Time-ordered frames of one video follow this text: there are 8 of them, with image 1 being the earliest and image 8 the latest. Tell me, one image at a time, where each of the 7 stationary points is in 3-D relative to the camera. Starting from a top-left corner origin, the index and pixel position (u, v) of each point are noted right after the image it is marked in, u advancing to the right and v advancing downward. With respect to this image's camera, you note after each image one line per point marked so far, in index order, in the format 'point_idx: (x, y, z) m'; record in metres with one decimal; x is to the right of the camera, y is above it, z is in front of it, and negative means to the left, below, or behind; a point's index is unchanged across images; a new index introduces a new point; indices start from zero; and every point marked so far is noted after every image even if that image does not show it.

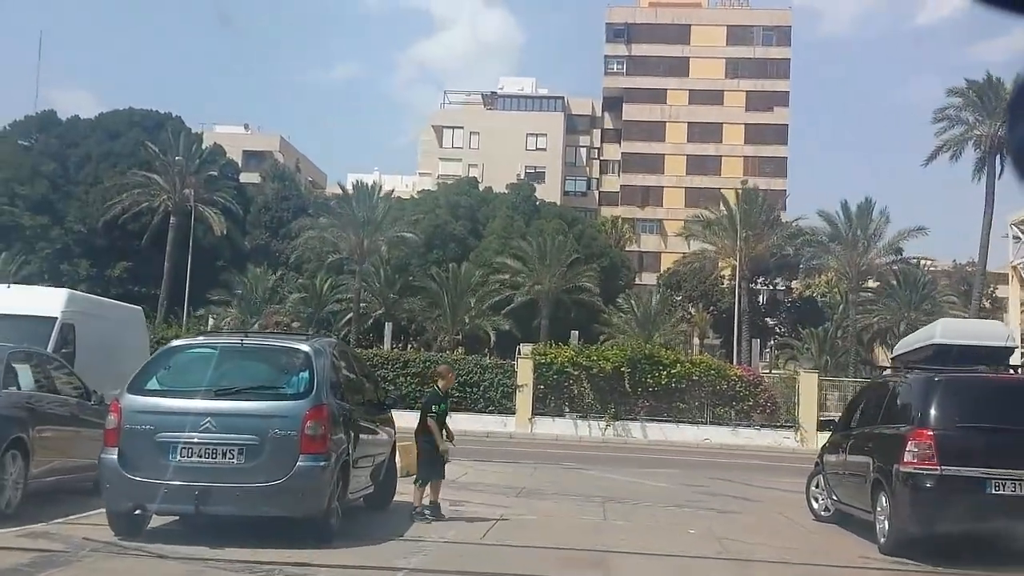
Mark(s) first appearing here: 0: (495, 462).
0: (-0.3, -3.2, +18.8) m
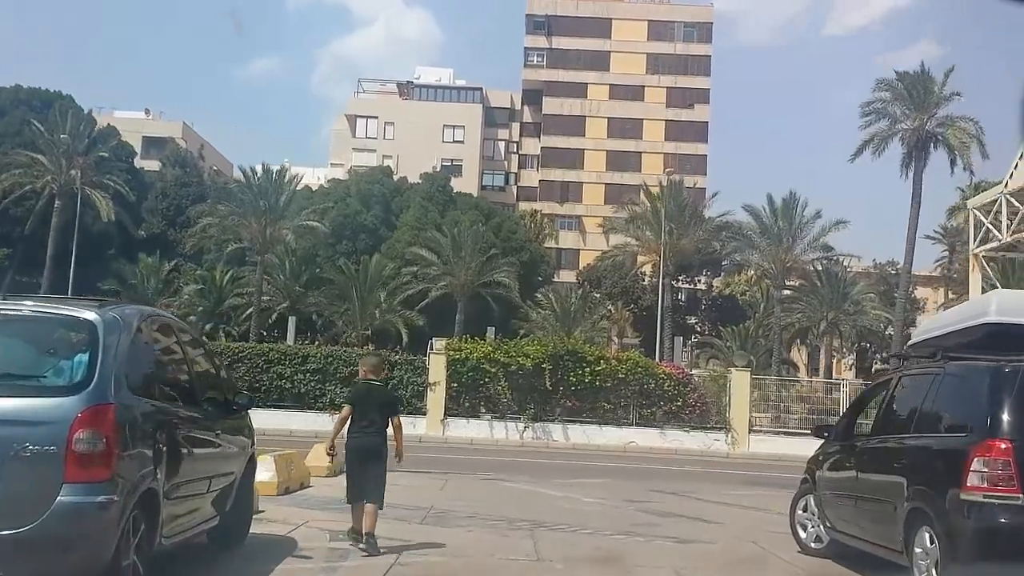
0: (-1.8, -2.9, +16.1) m
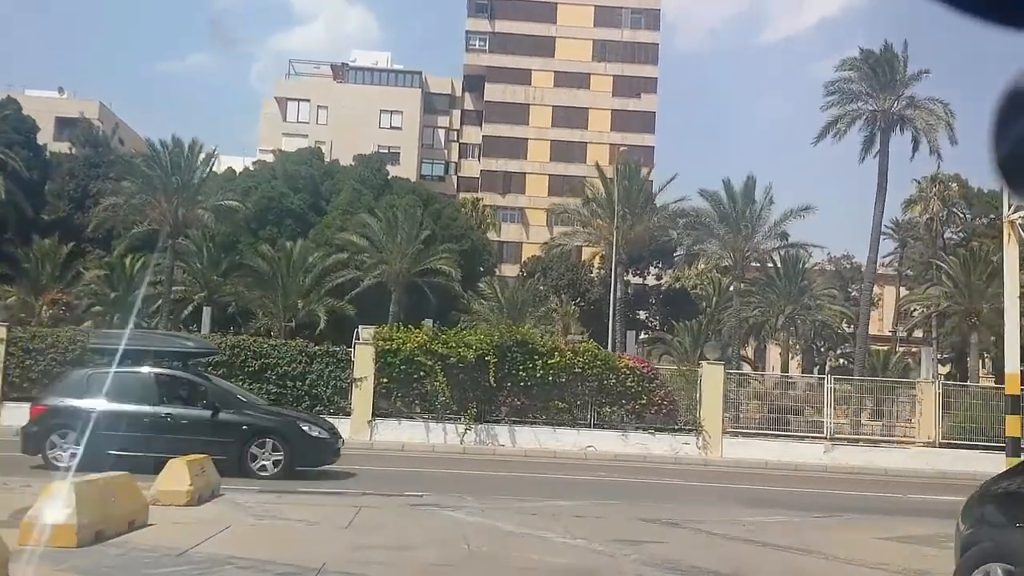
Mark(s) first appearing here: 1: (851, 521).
0: (-2.5, -2.4, +12.0) m
1: (+3.9, -2.7, +12.0) m
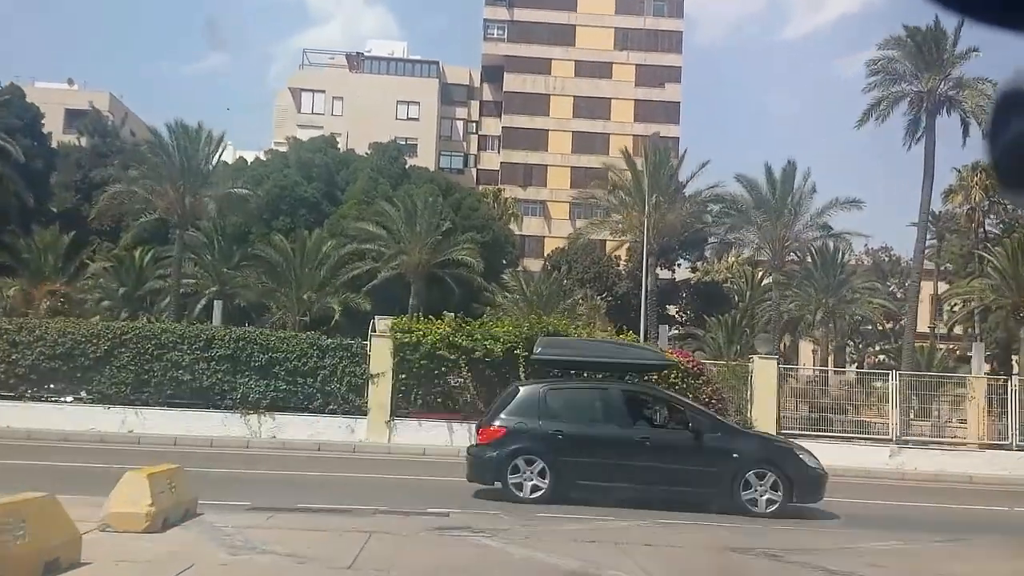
0: (-2.0, -2.1, +9.7) m
1: (+4.4, -2.4, +9.6) m
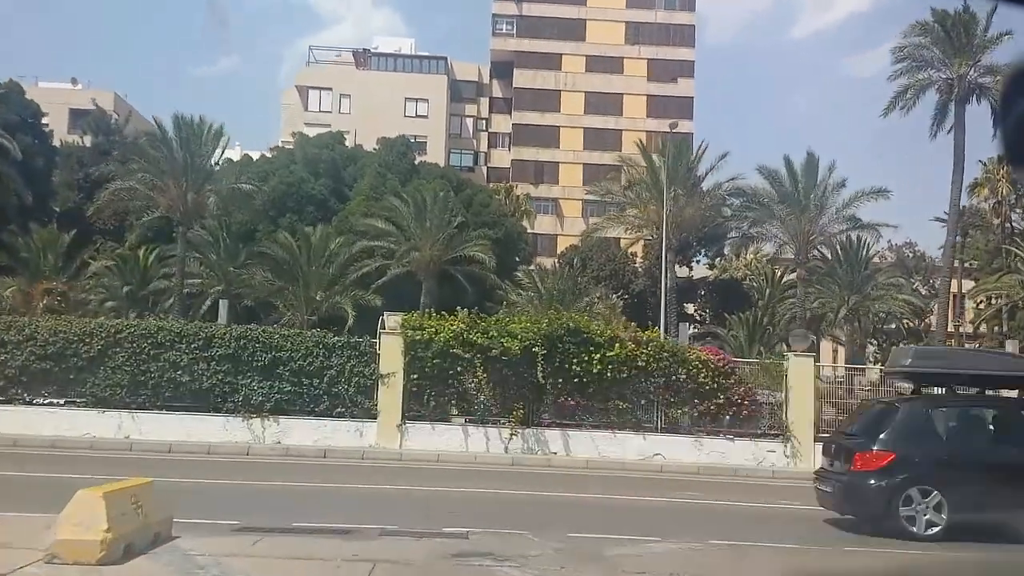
0: (-1.8, -2.0, +8.3) m
1: (+4.6, -2.3, +8.2) m
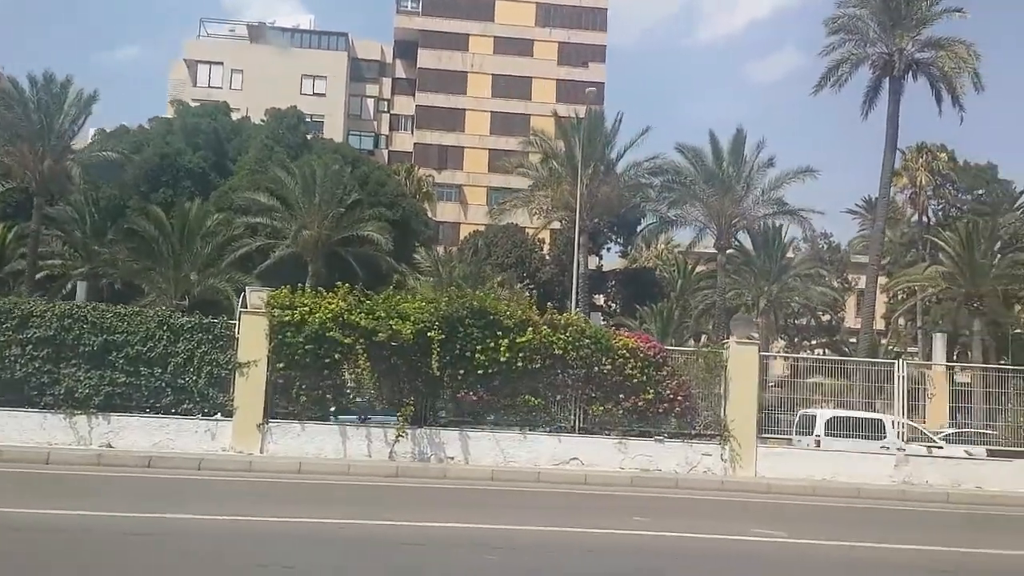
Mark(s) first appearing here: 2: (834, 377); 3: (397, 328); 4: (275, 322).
0: (-2.4, -1.5, +4.4) m
1: (+4.0, -1.9, +4.9) m
2: (+5.7, -1.6, +18.5) m
3: (-2.0, -0.7, +17.7) m
4: (-4.1, -0.6, +17.7) m
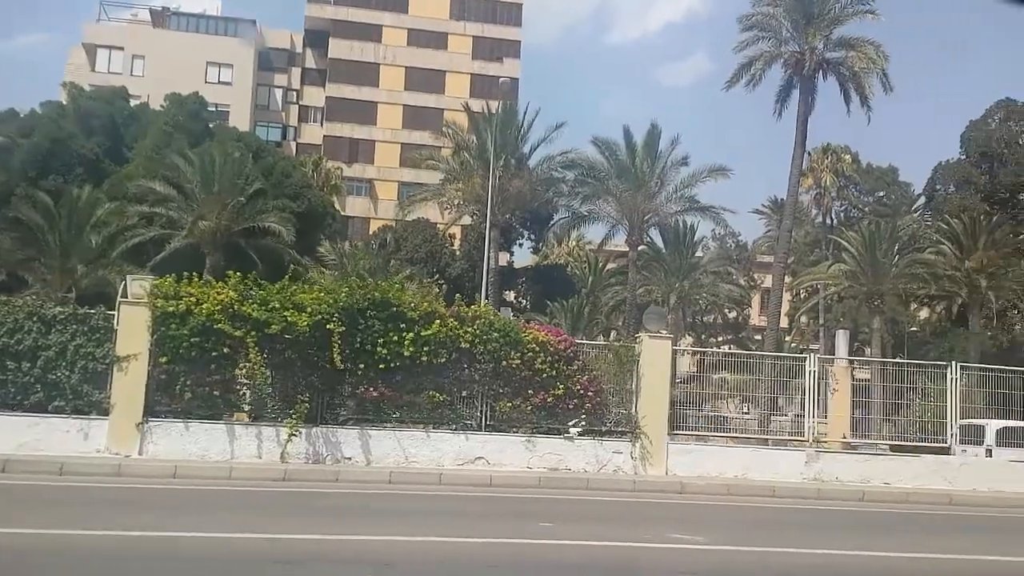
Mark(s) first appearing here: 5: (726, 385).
0: (-2.8, -1.4, +3.3) m
1: (+3.5, -1.8, +4.3) m
2: (+4.0, -1.5, +18.0) m
3: (-3.6, -0.5, +16.6) m
4: (-5.6, -0.4, +16.4) m
5: (+3.8, -1.7, +18.0) m
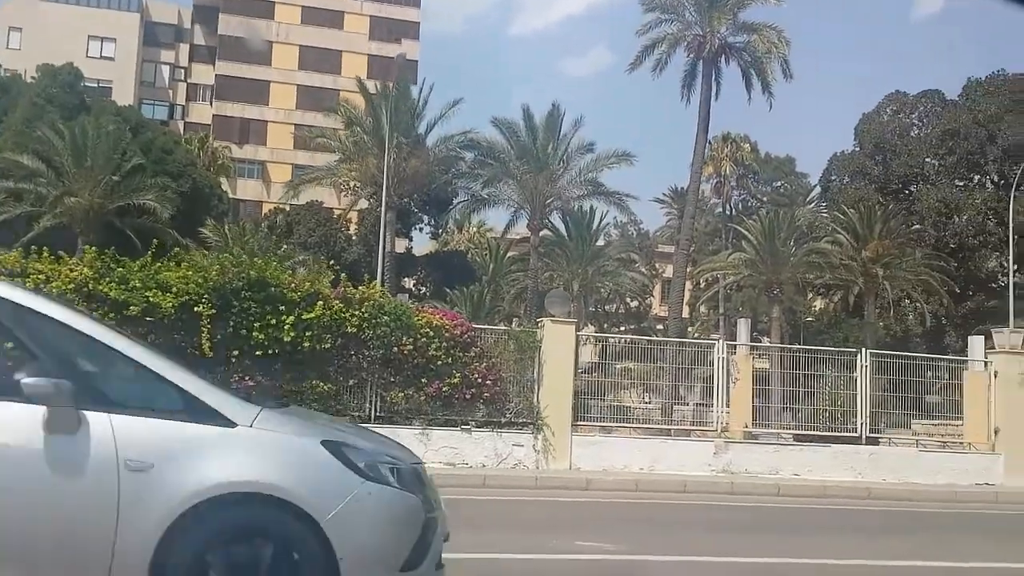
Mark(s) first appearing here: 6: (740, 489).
0: (-3.1, -1.2, +1.7) m
1: (+3.0, -1.6, +3.3) m
2: (+2.2, -1.2, +17.1) m
3: (-5.1, -0.2, +14.9) m
4: (-7.2, -0.1, +14.5) m
5: (+2.0, -1.4, +17.0) m
6: (+3.4, -3.0, +15.4) m
